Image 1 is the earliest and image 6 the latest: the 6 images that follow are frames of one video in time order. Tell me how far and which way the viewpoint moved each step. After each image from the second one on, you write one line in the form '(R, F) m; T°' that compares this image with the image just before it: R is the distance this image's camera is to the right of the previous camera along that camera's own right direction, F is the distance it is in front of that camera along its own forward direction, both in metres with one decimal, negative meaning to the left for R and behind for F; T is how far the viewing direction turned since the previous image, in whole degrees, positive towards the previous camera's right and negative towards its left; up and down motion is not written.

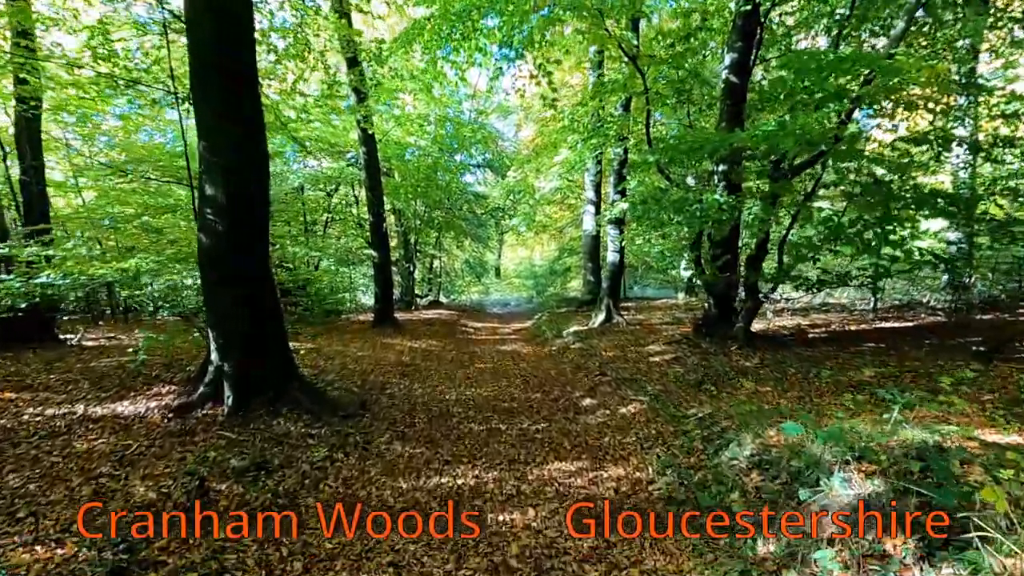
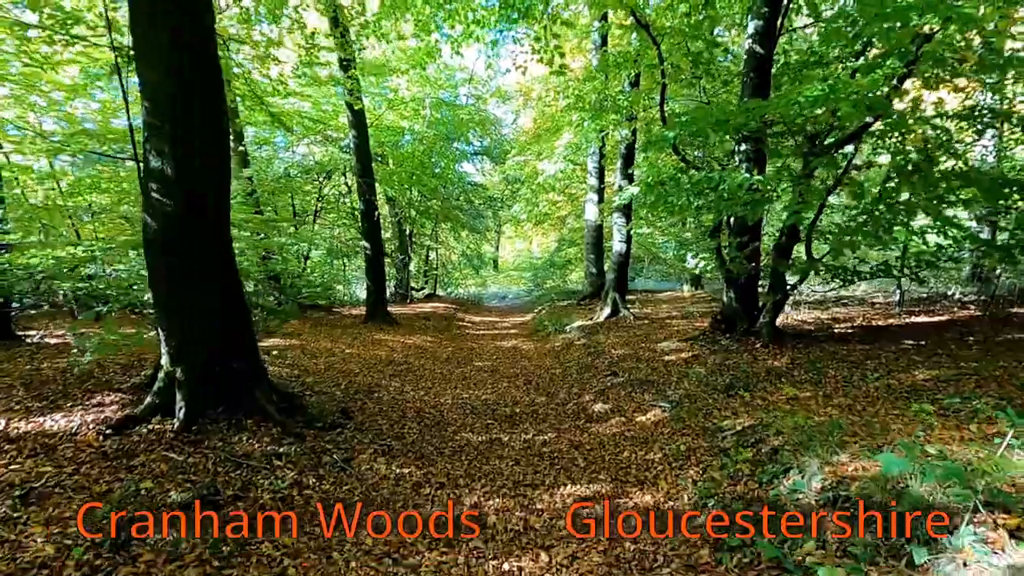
(-0.1, +0.8) m; 0°
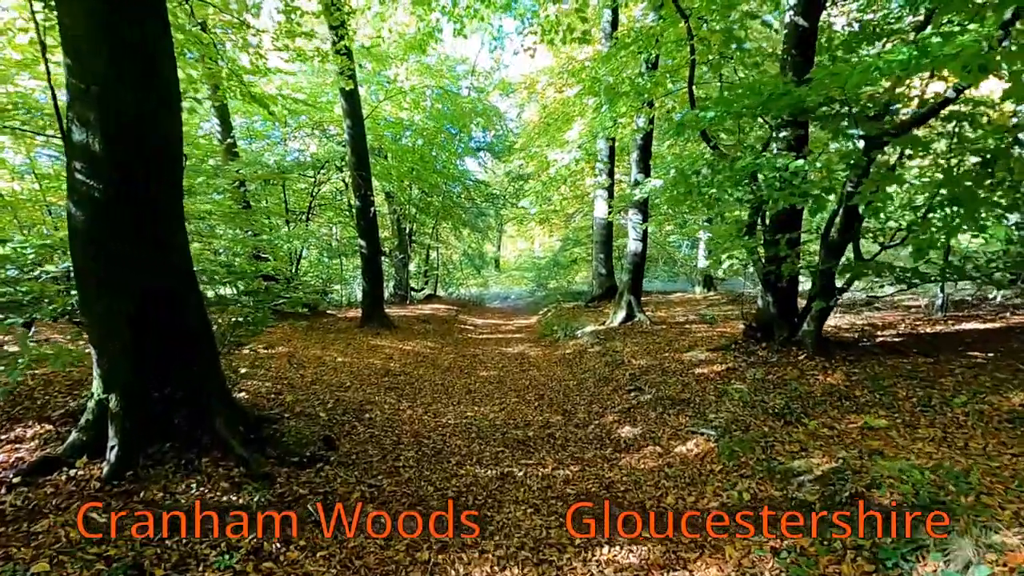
(-0.1, +0.9) m; 0°
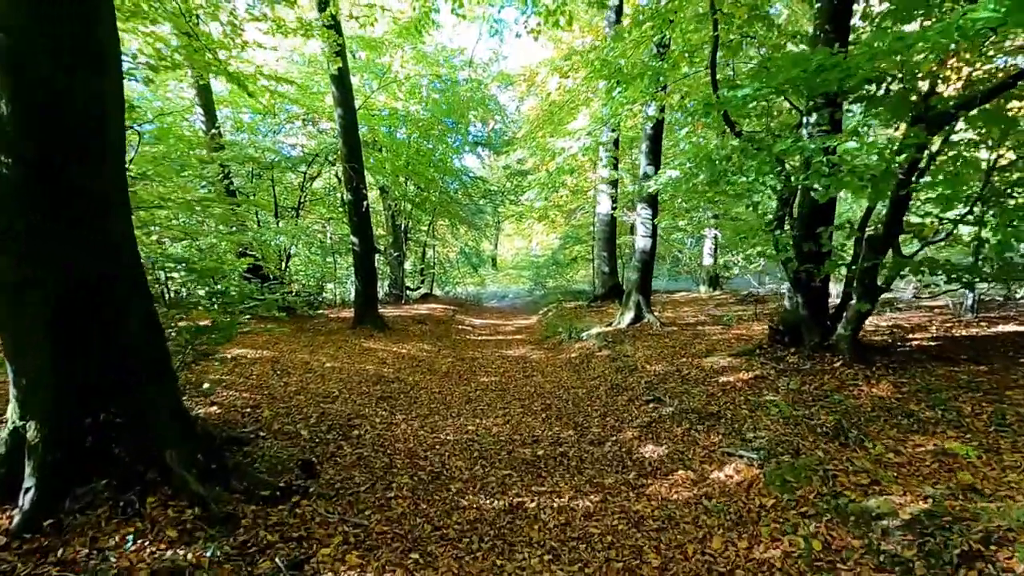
(-0.1, +0.6) m; 0°
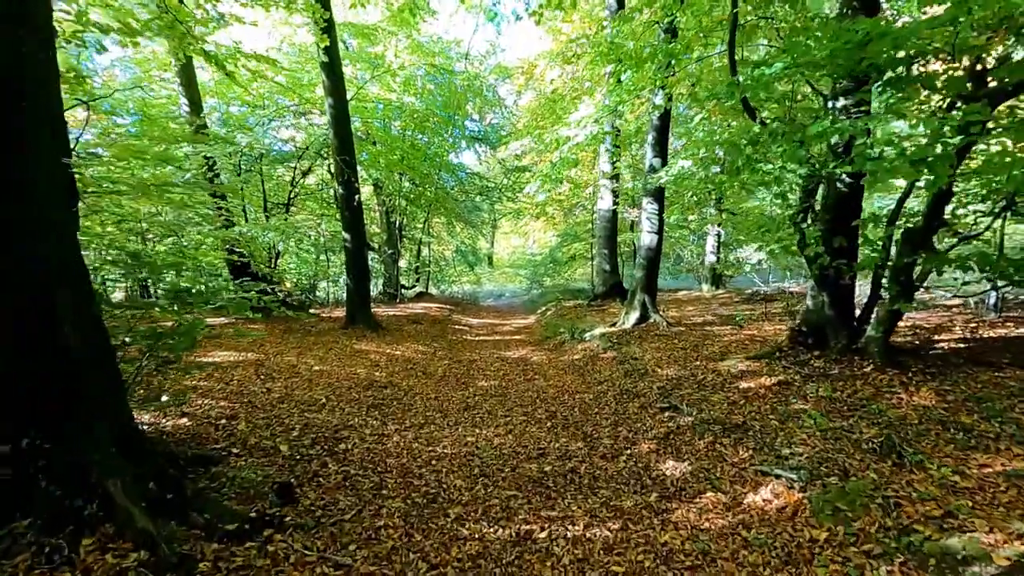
(-0.1, +0.5) m; 0°
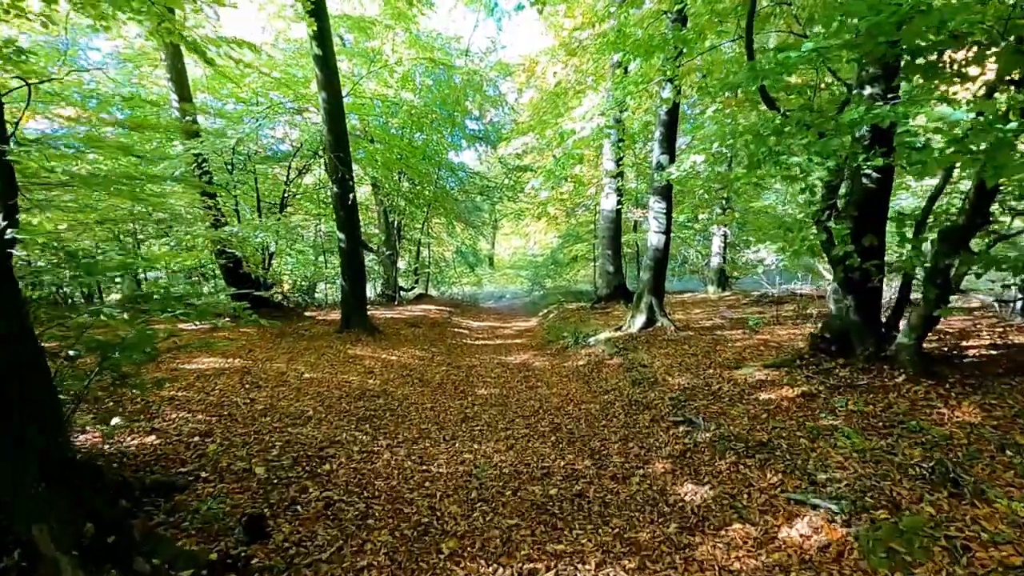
(0.0, +0.4) m; 0°
